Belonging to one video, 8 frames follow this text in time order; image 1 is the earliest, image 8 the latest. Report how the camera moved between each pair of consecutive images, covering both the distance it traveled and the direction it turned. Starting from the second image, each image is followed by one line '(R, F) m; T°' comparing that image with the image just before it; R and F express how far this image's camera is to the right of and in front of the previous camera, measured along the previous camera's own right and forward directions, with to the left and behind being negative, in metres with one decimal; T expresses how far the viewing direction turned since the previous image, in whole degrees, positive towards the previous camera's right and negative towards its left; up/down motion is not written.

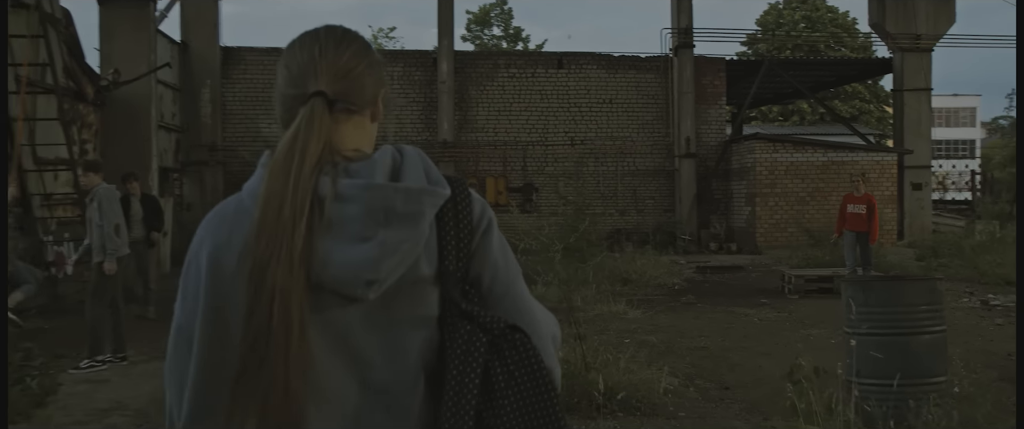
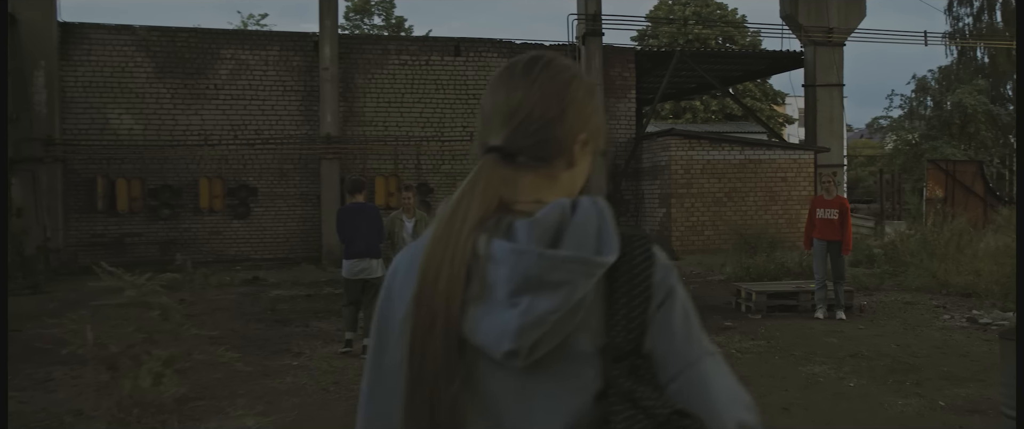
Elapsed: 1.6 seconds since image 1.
(-0.3, +1.5) m; +8°
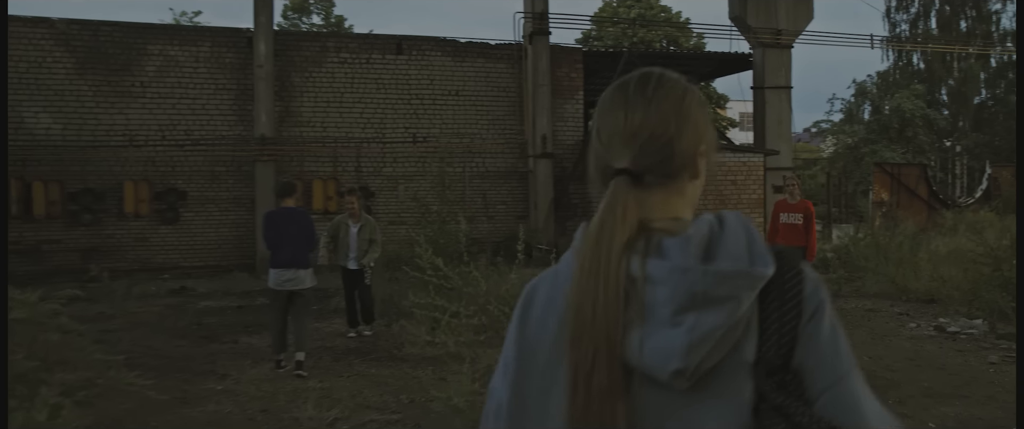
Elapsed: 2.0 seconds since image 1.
(0.0, +0.5) m; +4°
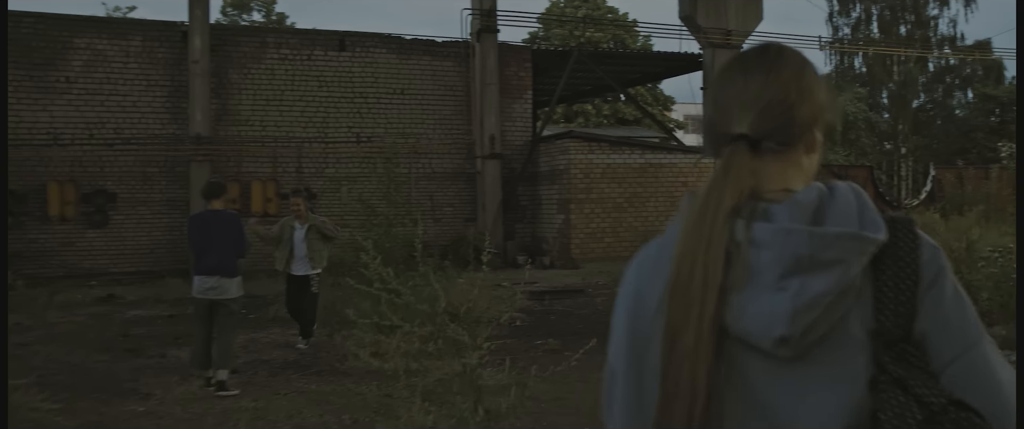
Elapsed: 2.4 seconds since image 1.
(0.0, +0.4) m; +3°
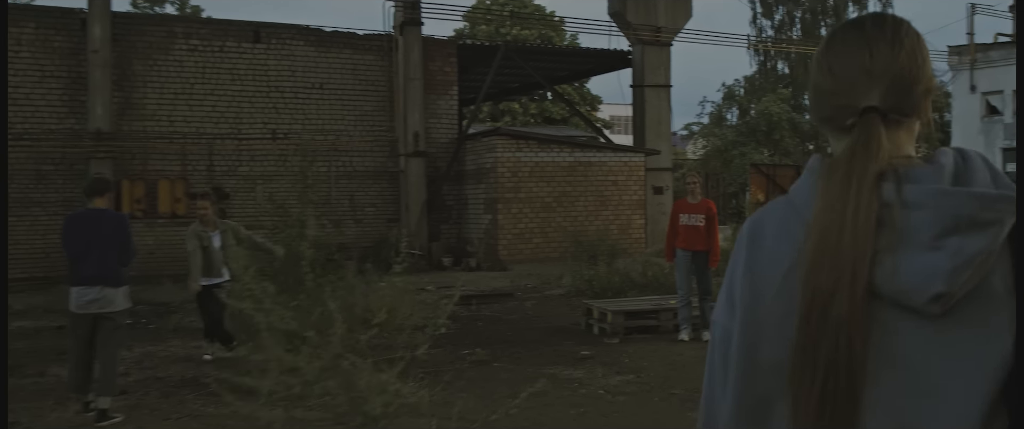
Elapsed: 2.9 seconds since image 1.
(0.0, +0.5) m; +5°
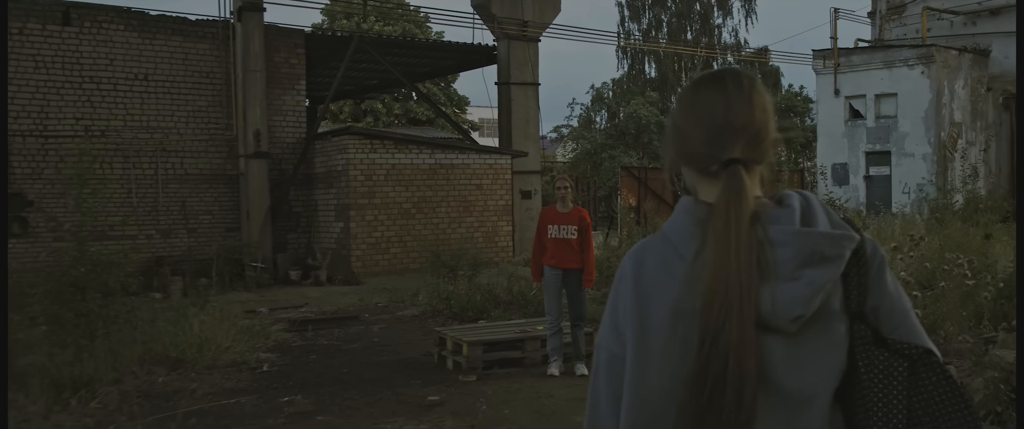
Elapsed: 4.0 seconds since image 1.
(+0.2, +1.1) m; +8°
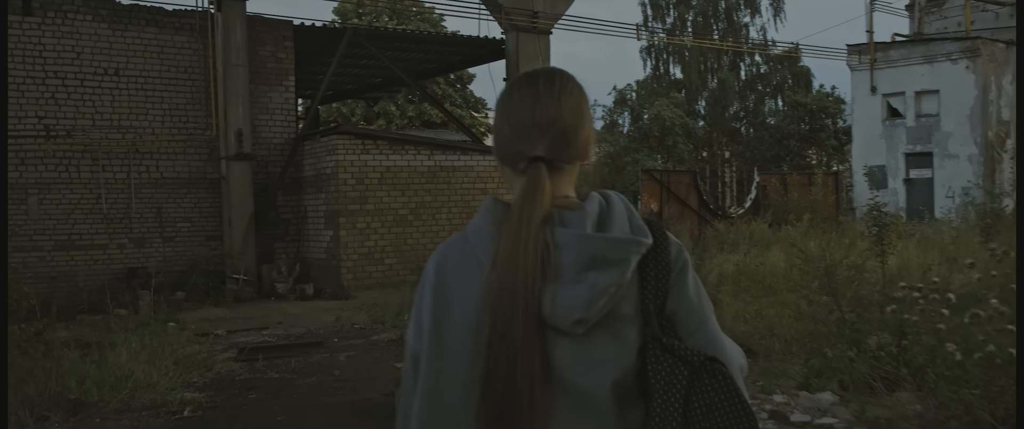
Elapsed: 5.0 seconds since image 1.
(+0.2, +1.1) m; -2°
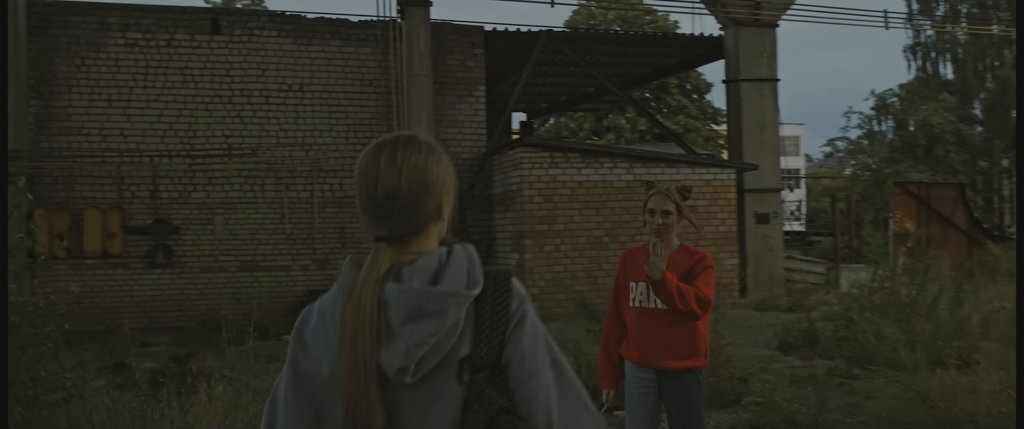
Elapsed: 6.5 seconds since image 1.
(+0.4, +1.3) m; -16°
